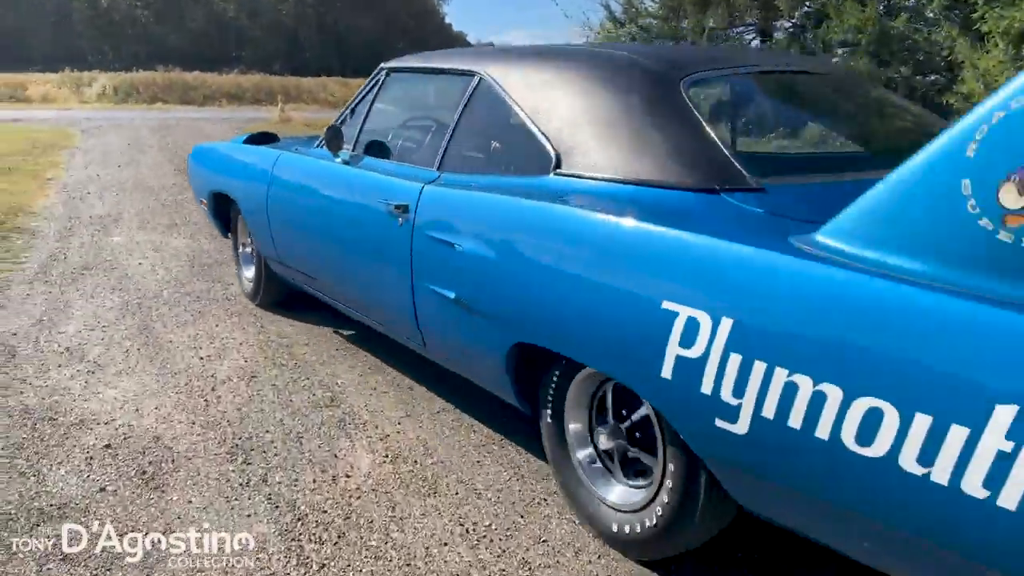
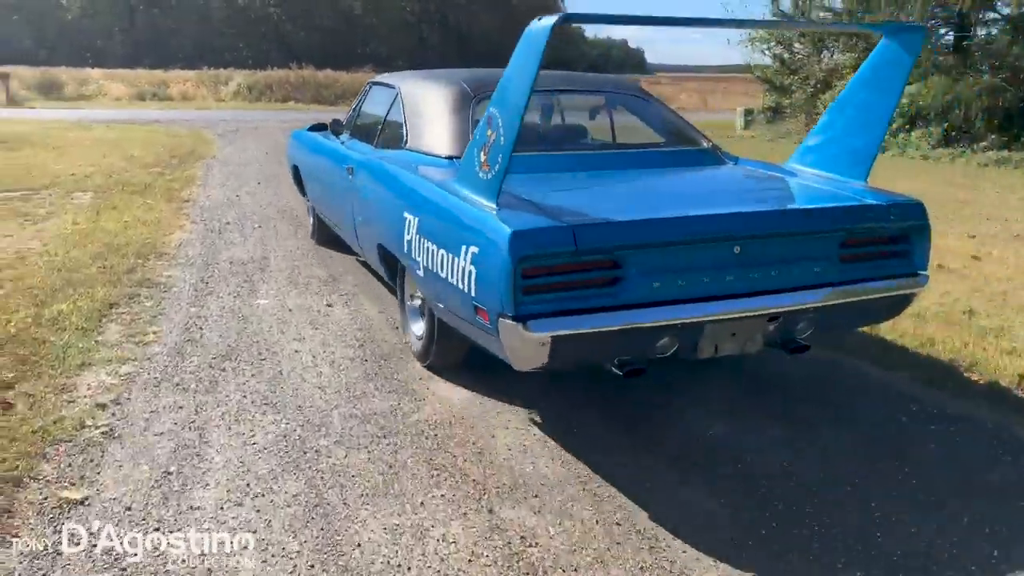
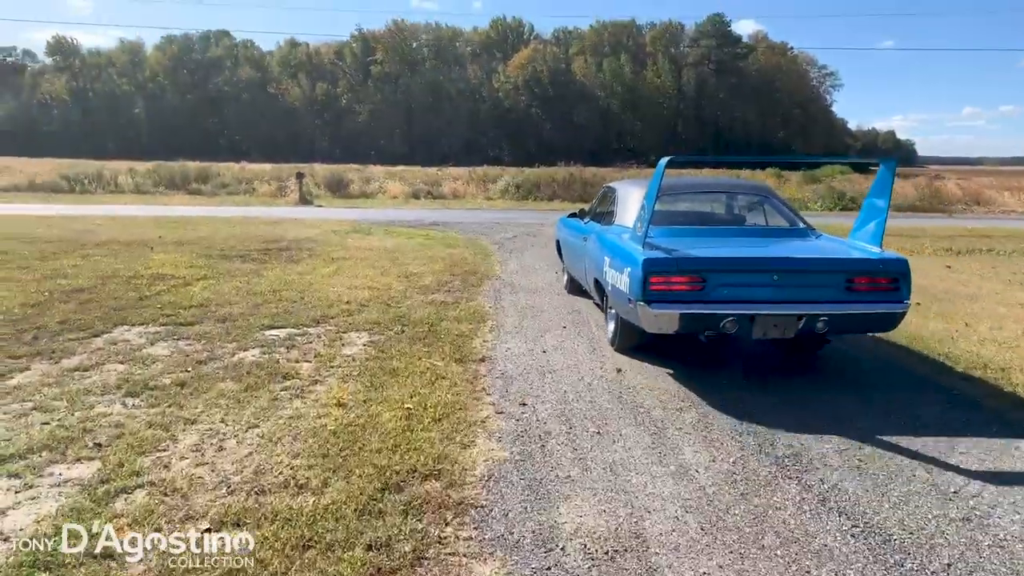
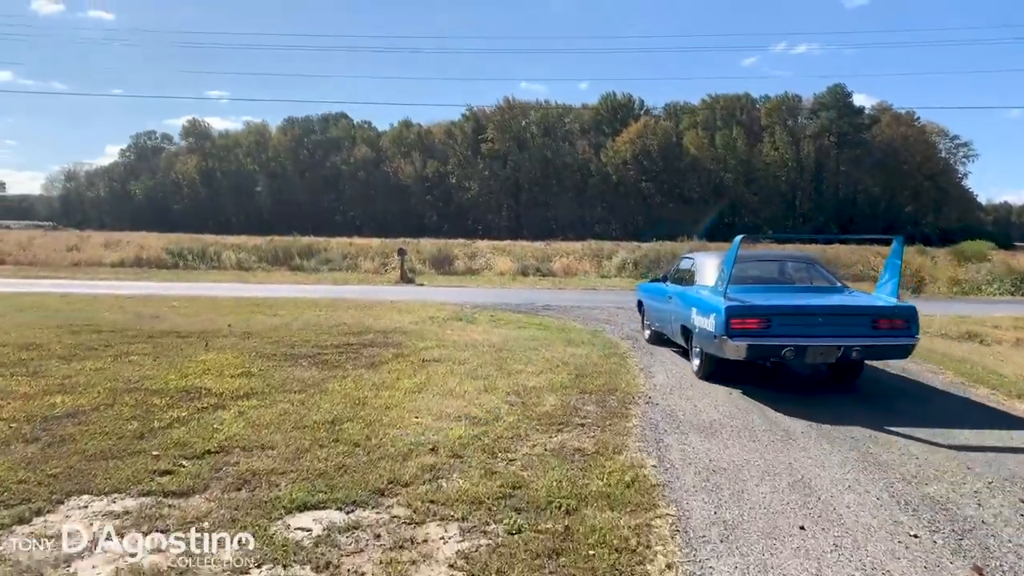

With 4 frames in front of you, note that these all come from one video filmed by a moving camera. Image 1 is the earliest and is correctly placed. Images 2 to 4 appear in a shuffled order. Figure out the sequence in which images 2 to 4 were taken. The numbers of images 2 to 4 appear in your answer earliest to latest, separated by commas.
2, 3, 4
